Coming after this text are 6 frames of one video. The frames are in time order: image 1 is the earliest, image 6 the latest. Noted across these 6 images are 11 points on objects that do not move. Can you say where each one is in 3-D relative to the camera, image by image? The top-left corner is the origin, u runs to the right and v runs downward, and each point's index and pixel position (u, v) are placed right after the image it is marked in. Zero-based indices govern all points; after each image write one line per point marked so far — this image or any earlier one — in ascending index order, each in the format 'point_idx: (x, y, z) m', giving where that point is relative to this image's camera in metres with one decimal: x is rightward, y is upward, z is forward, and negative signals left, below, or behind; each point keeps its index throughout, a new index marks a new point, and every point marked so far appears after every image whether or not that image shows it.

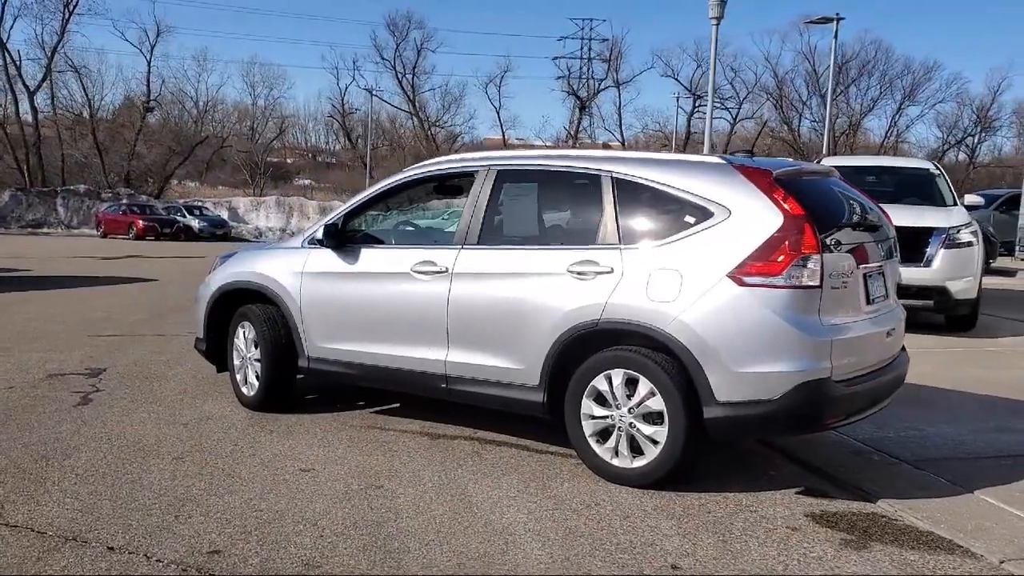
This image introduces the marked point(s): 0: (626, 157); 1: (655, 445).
0: (+0.6, +0.7, +5.0) m
1: (+0.7, -0.7, +4.6) m
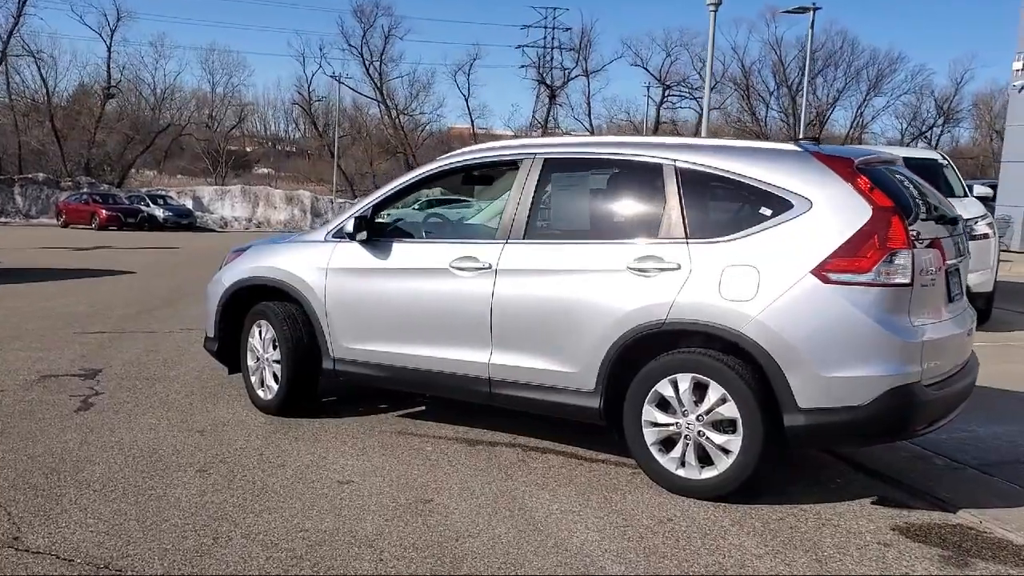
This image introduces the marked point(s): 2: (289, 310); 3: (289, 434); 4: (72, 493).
0: (+0.8, +0.7, +4.7) m
1: (+0.9, -0.7, +4.3) m
2: (-1.3, -0.1, +5.7) m
3: (-1.2, -0.8, +5.4) m
4: (-1.9, -0.9, +4.4) m
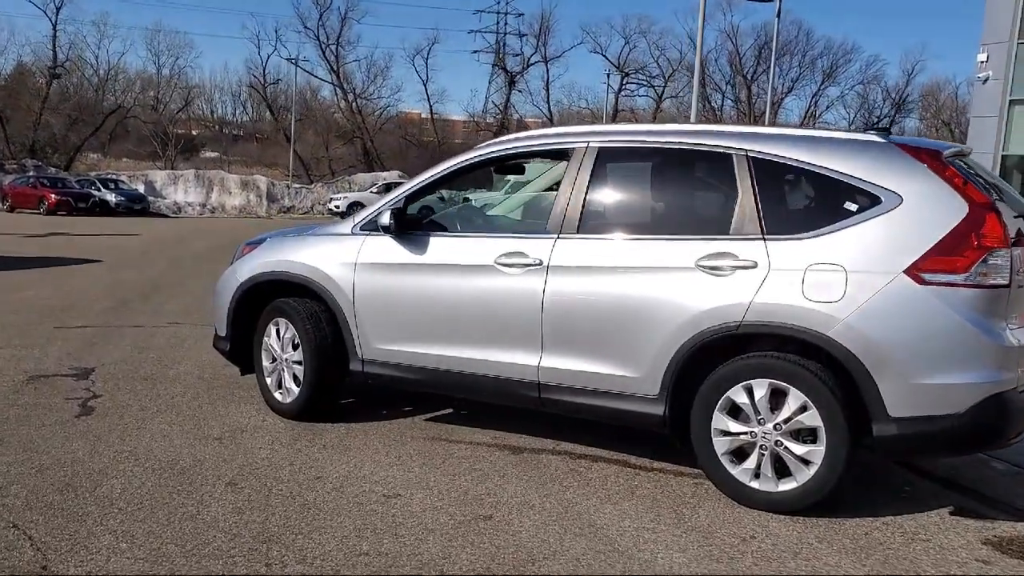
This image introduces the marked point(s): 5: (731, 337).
0: (+1.1, +0.7, +4.4) m
1: (+1.2, -0.7, +4.0) m
2: (-1.1, -0.1, +5.3) m
3: (-1.0, -0.8, +5.0) m
4: (-1.7, -0.9, +4.0) m
5: (+0.9, -0.2, +4.2) m
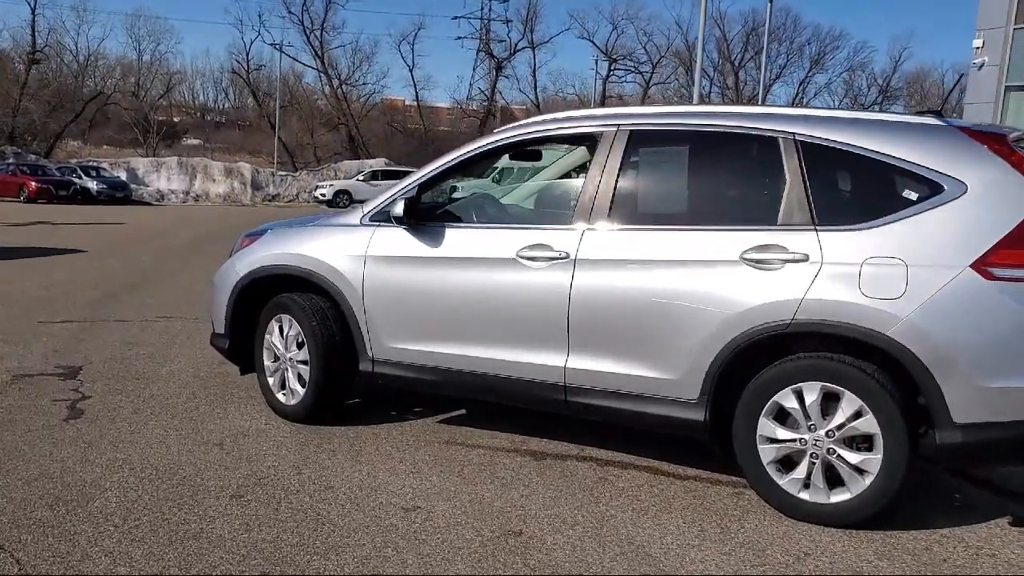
0: (+1.2, +0.7, +4.1) m
1: (+1.3, -0.7, +3.7) m
2: (-1.0, -0.1, +5.0) m
3: (-0.9, -0.7, +4.7) m
4: (-1.5, -0.9, +3.7) m
5: (+1.0, -0.2, +3.8) m
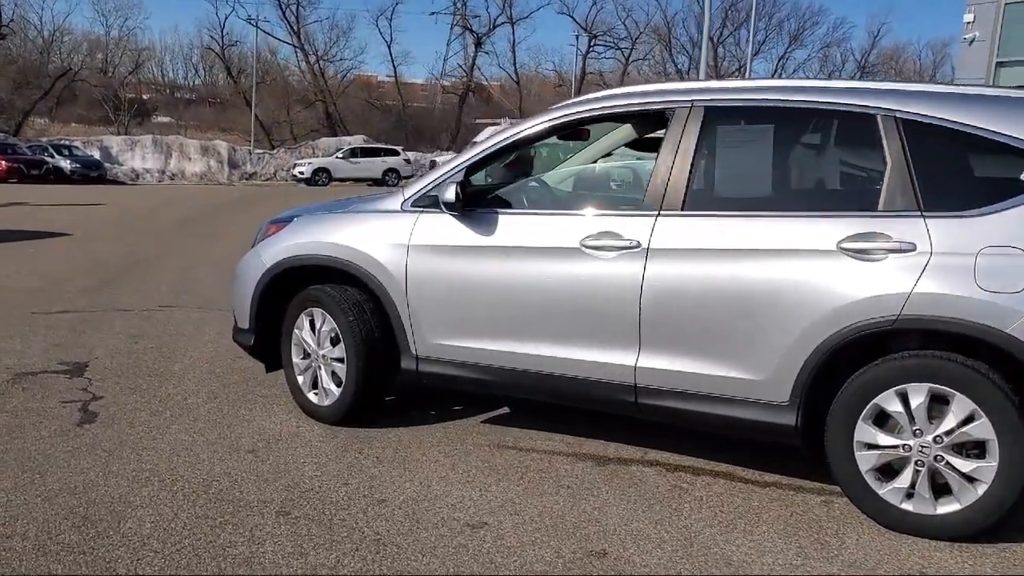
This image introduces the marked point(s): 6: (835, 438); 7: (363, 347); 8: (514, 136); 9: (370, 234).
0: (+1.4, +0.7, +3.7) m
1: (+1.6, -0.7, +3.4) m
2: (-0.7, 0.0, +4.6) m
3: (-0.6, -0.7, +4.3) m
4: (-1.3, -0.9, +3.3) m
5: (+1.3, -0.2, +3.5) m
6: (+1.2, -0.5, +3.7) m
7: (-0.7, -0.3, +4.5) m
8: (0.0, +0.7, +4.4) m
9: (-0.6, +0.2, +4.5) m
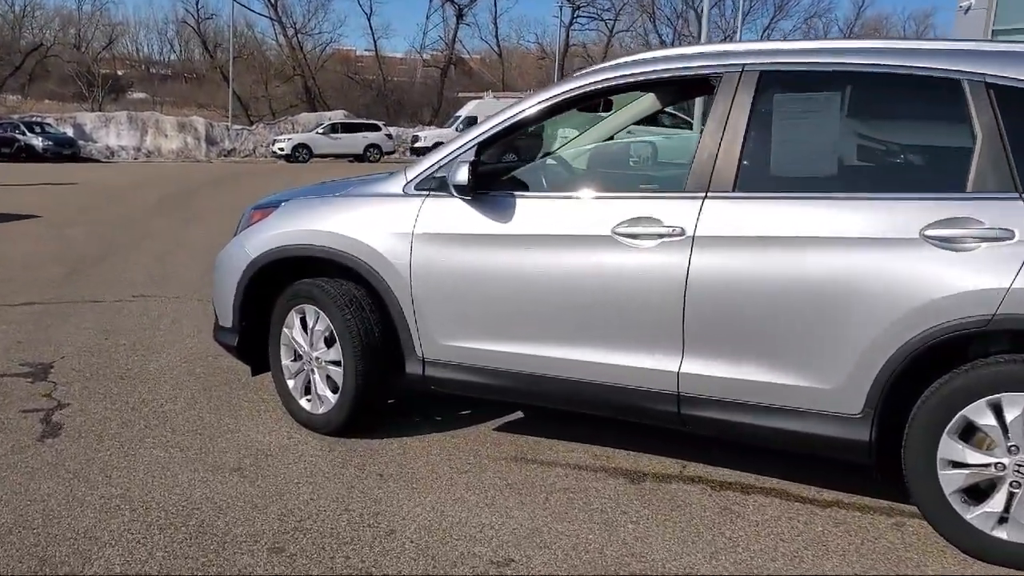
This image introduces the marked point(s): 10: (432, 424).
0: (+1.5, +0.7, +3.2) m
1: (+1.7, -0.7, +3.0) m
2: (-0.7, 0.0, +4.1) m
3: (-0.6, -0.7, +3.8) m
4: (-1.2, -0.9, +2.8) m
5: (+1.4, -0.1, +3.0) m
6: (+1.3, -0.5, +3.2) m
7: (-0.6, -0.2, +4.0) m
8: (+0.1, +0.7, +3.8) m
9: (-0.6, +0.3, +4.0) m
10: (-0.3, -0.6, +4.3) m
